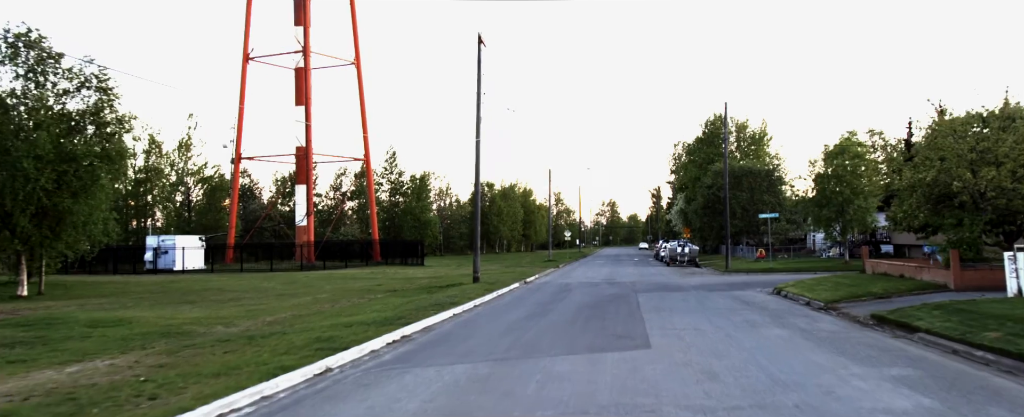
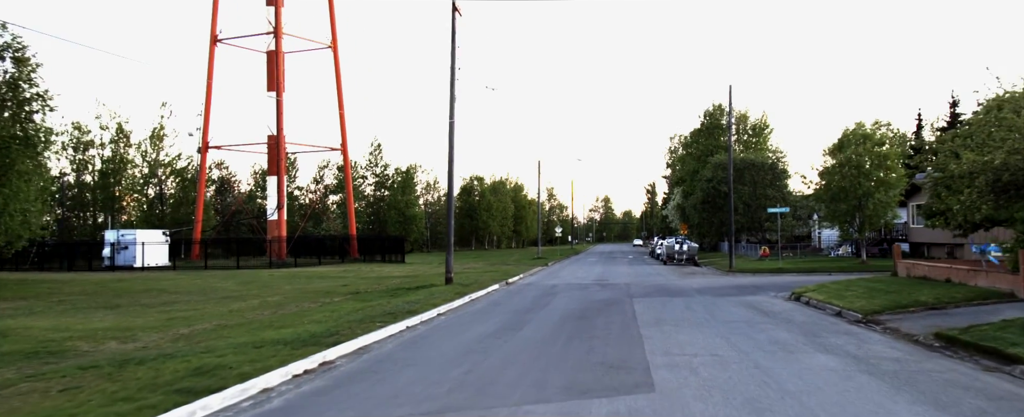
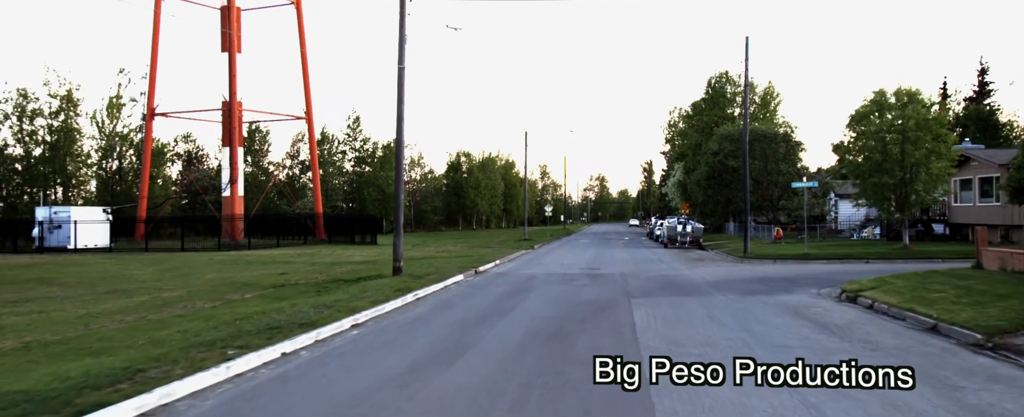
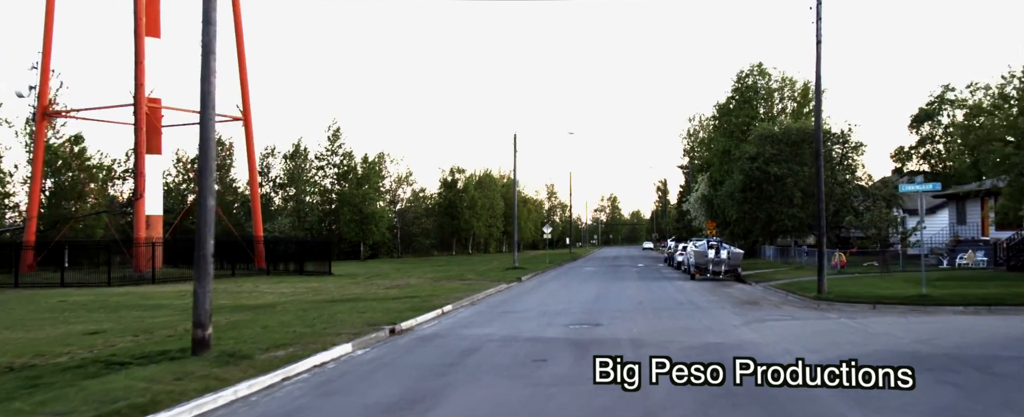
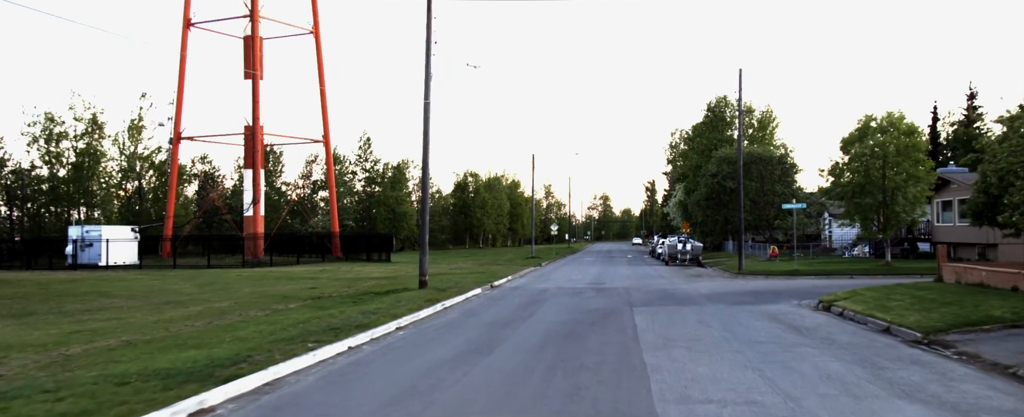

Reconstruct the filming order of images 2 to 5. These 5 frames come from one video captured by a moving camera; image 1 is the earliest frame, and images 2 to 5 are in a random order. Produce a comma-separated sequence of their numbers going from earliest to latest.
2, 5, 3, 4
